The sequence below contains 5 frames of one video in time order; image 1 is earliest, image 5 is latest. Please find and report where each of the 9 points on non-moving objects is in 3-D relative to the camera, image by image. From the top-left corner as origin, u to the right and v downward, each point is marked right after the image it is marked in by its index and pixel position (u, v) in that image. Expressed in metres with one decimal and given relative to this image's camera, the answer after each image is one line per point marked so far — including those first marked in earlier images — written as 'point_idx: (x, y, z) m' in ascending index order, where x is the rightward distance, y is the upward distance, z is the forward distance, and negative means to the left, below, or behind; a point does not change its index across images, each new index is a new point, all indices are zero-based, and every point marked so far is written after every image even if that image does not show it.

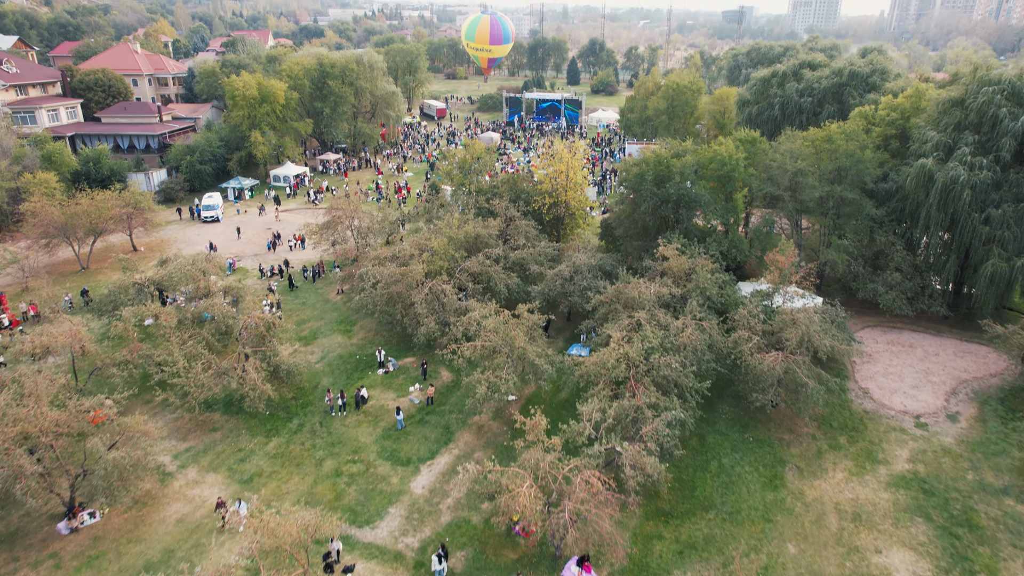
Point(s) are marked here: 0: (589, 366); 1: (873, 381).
0: (+2.0, -2.0, +17.4) m
1: (+10.7, -2.7, +19.8) m
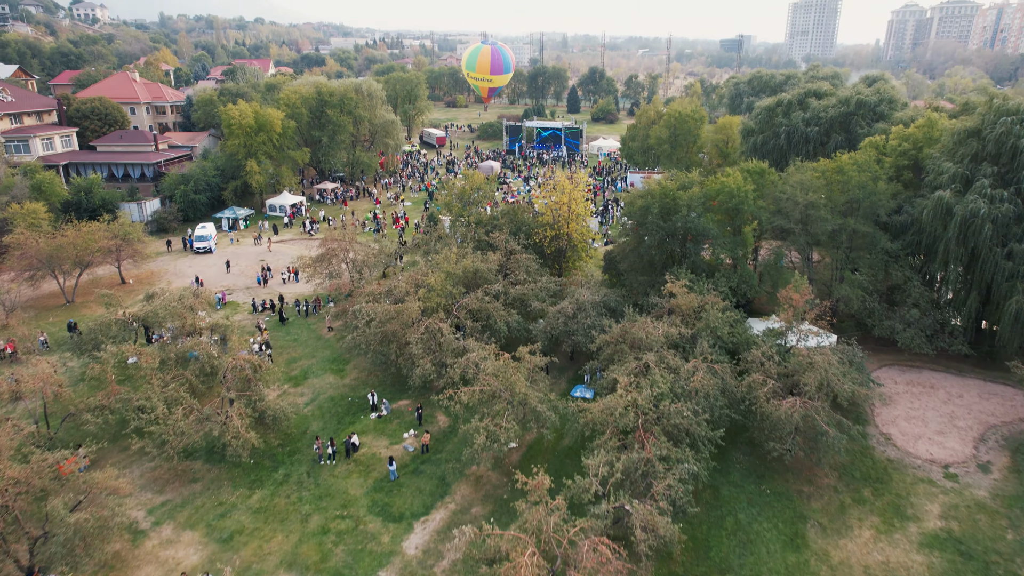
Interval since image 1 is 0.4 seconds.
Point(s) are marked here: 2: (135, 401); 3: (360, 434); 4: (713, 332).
0: (+2.0, -3.0, +16.3) m
1: (+10.7, -3.8, +18.7) m
2: (-9.8, -2.9, +17.4) m
3: (-4.3, -4.1, +18.9) m
4: (+5.9, -1.3, +19.7) m
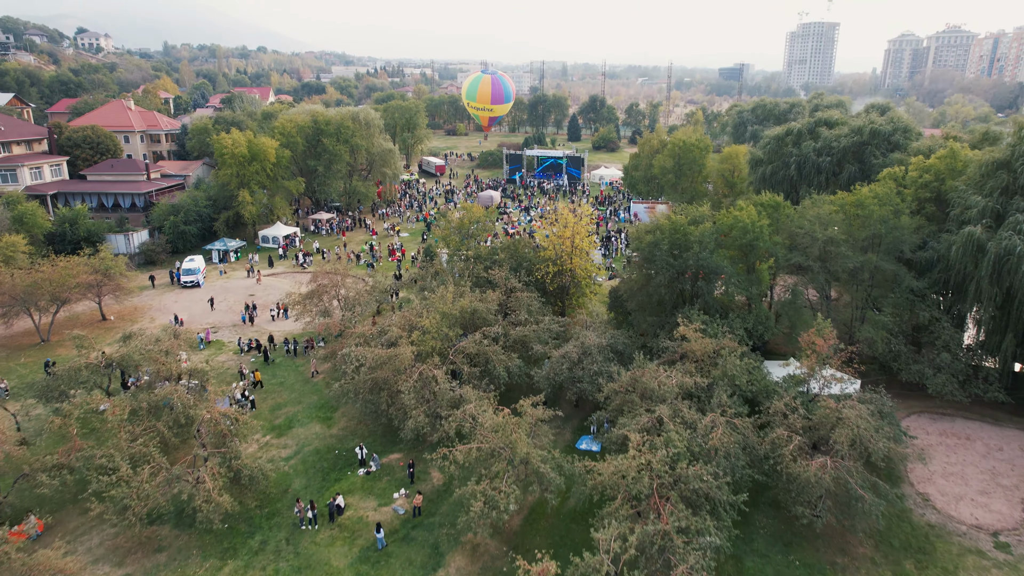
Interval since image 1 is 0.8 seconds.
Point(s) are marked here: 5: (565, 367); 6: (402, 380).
0: (+2.0, -4.1, +14.7) m
1: (+10.7, -5.0, +17.0) m
2: (-9.8, -4.0, +15.8) m
3: (-4.3, -5.3, +17.2) m
4: (+5.9, -2.5, +18.2) m
5: (+1.5, -2.3, +19.7) m
6: (-3.1, -2.6, +18.9) m
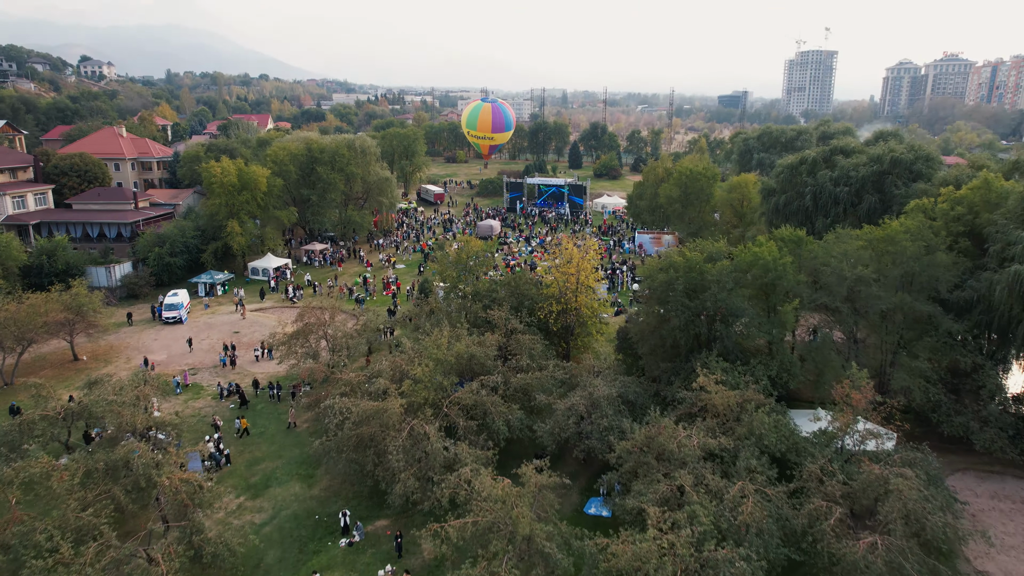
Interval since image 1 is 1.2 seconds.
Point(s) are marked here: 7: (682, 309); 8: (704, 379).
0: (+2.0, -5.1, +12.6) m
1: (+10.7, -6.1, +15.0) m
2: (-9.8, -5.0, +13.8) m
3: (-4.2, -6.4, +15.2) m
4: (+5.9, -3.7, +16.2) m
5: (+1.6, -3.5, +17.8) m
6: (-3.1, -3.8, +17.0) m
7: (+5.0, -0.6, +19.8) m
8: (+5.1, -2.4, +17.9) m
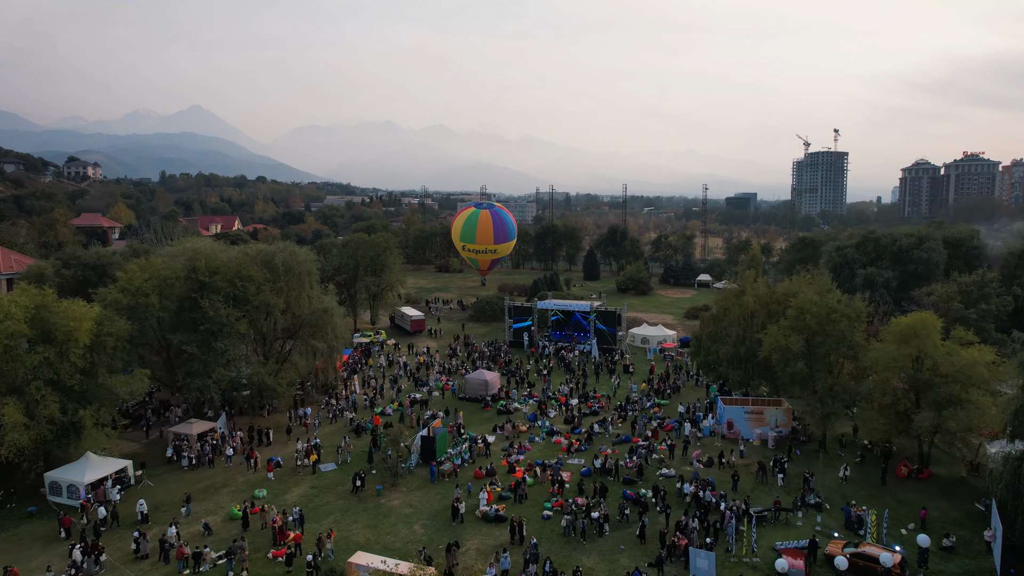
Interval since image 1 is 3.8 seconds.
0: (+2.2, -8.7, -6.2) m
1: (+10.9, -10.0, -4.1) m
2: (-9.6, -8.7, -5.1) m
3: (-4.1, -10.3, -3.9) m
4: (+6.1, -7.7, -2.5) m
5: (+1.7, -7.8, -0.9) m
6: (-2.9, -8.0, -1.8) m
7: (+5.2, -5.3, +1.5) m
8: (+5.3, -6.8, -0.6) m
